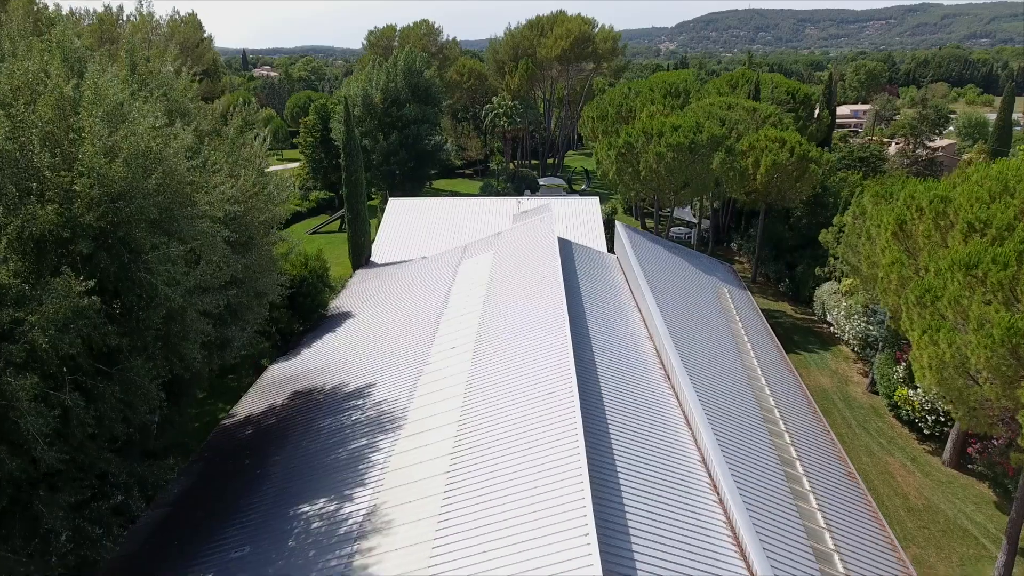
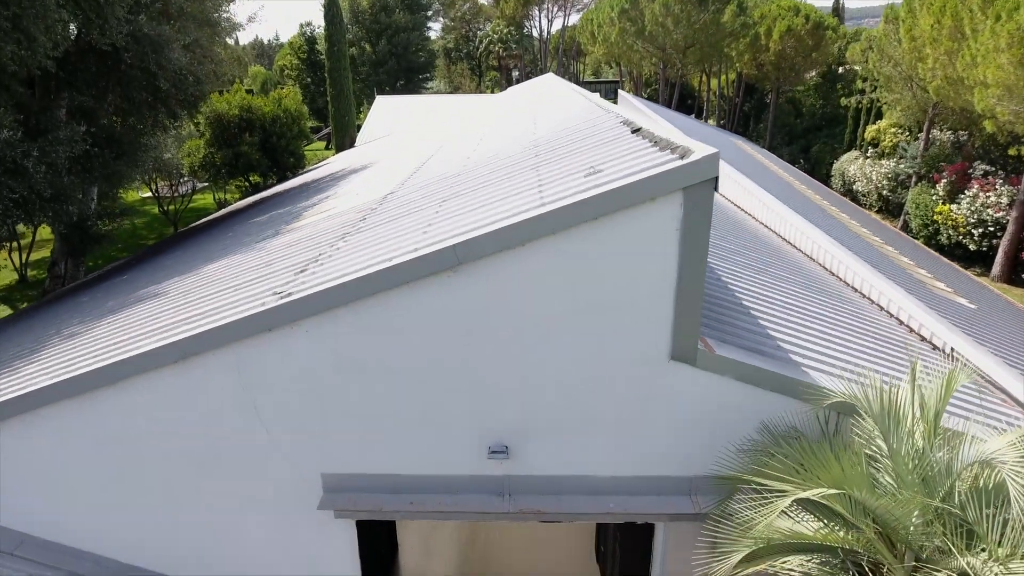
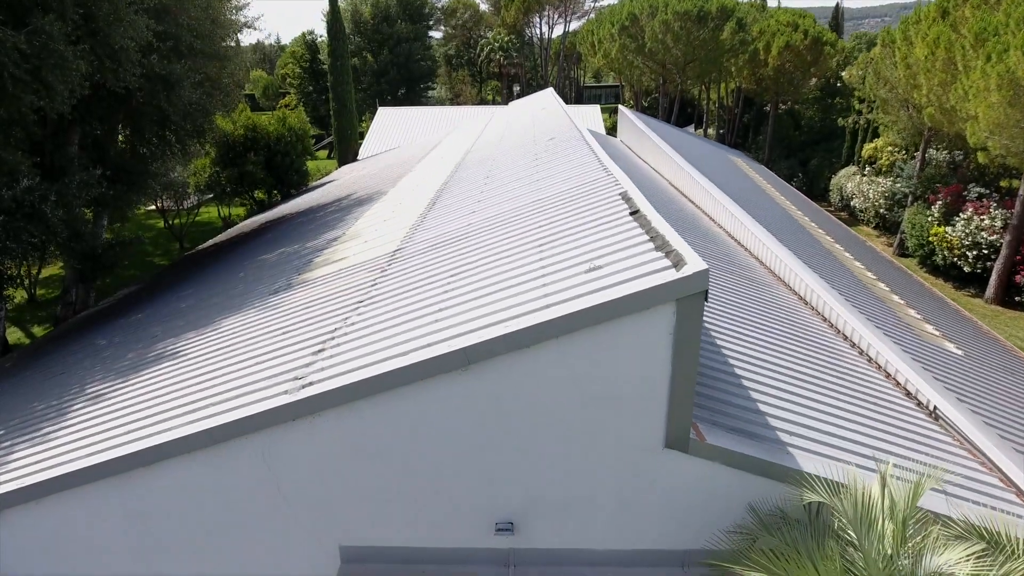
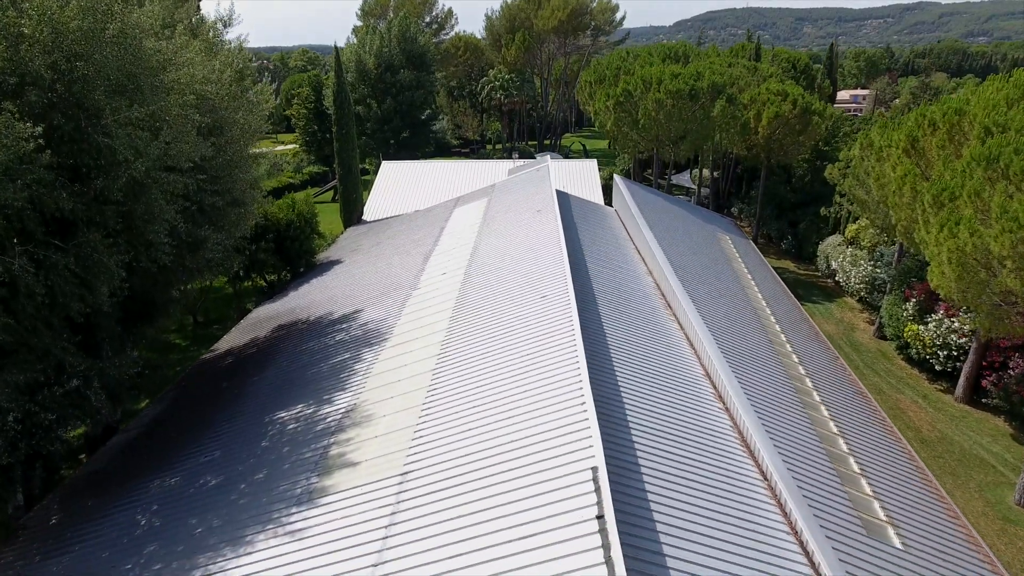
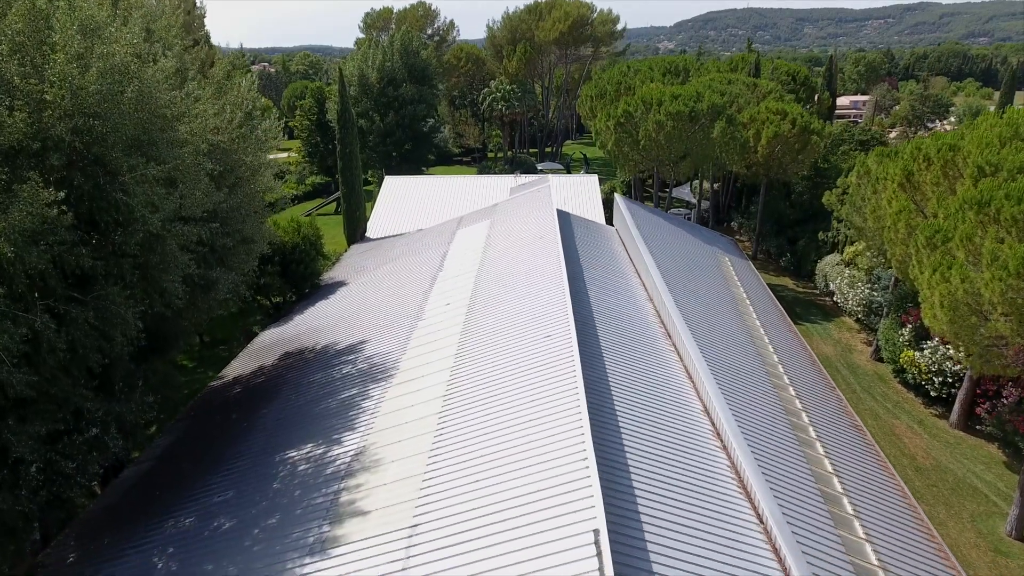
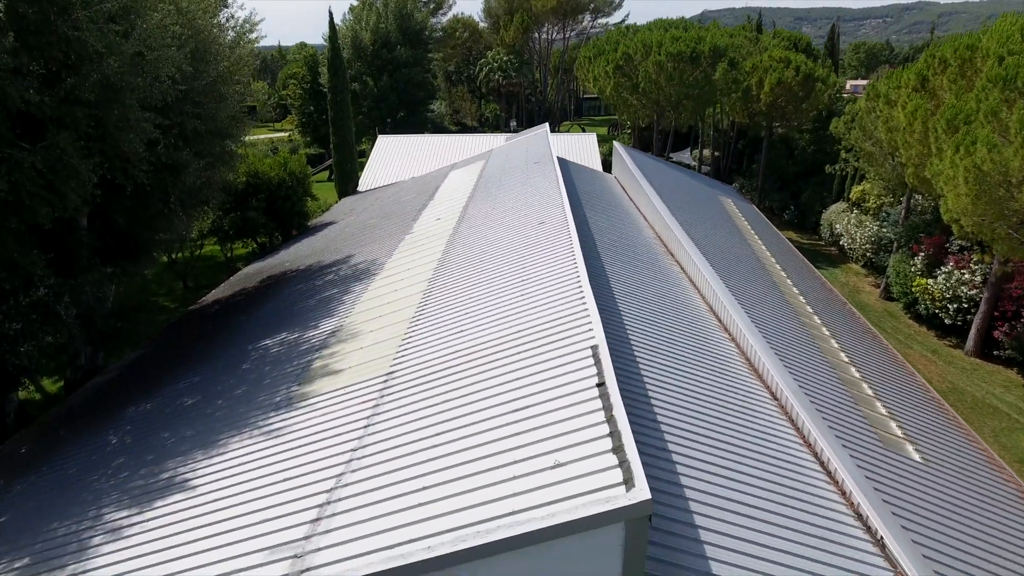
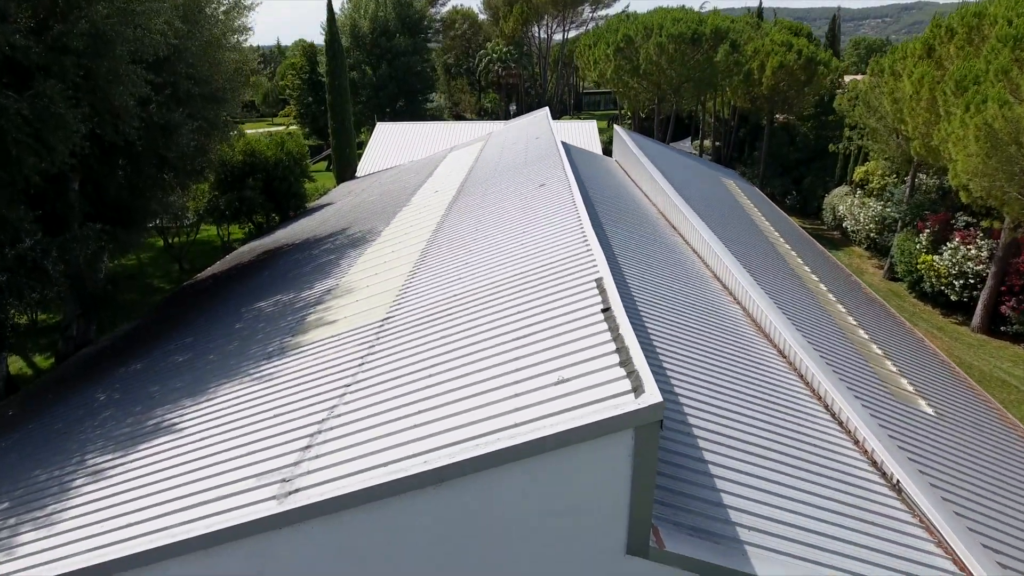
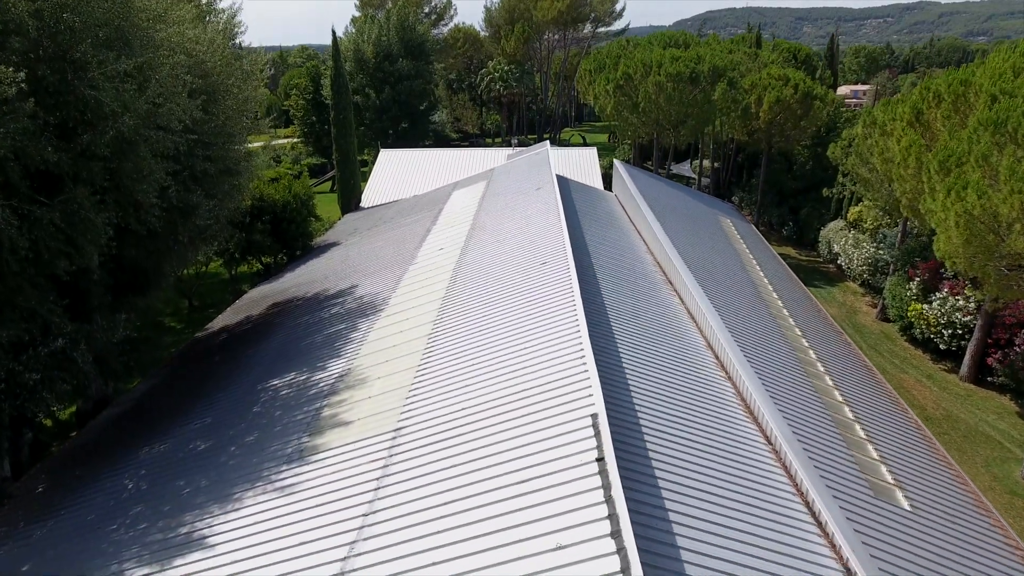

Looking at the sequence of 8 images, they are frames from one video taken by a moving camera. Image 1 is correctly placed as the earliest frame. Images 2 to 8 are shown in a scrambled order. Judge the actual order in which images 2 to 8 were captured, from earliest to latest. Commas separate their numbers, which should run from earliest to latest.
5, 4, 8, 6, 7, 3, 2
